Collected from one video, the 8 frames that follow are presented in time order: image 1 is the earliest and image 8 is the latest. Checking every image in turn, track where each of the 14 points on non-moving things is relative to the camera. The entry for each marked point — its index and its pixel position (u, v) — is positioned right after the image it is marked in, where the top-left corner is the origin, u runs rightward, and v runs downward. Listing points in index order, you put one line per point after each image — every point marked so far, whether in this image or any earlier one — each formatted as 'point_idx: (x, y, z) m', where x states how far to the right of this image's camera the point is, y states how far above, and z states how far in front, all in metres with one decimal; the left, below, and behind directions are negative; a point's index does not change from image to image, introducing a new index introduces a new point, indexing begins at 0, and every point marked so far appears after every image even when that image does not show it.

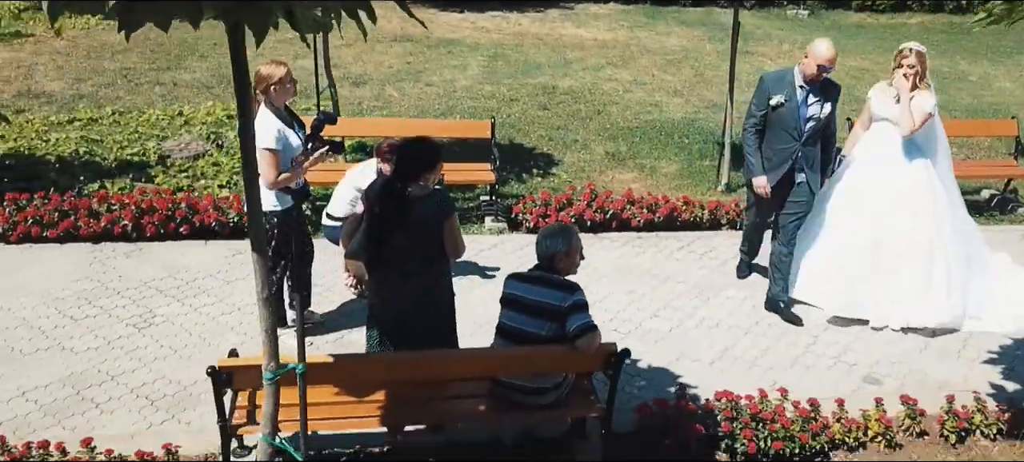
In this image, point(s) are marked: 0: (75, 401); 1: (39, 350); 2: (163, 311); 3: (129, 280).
0: (-2.4, -0.9, +4.7) m
1: (-2.9, -0.7, +5.2) m
2: (-2.4, -0.5, +5.7) m
3: (-2.8, -0.4, +6.2) m
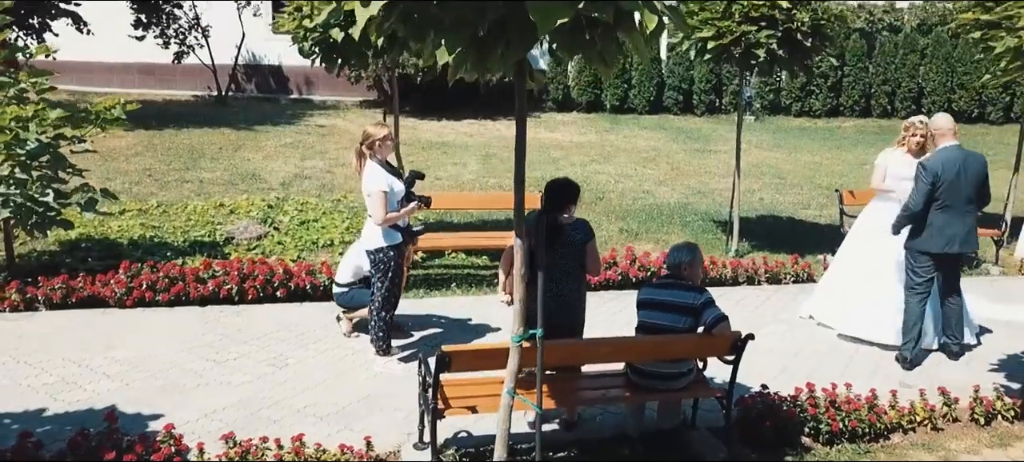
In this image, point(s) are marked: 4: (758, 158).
0: (-1.7, -1.2, +5.4) m
1: (-2.2, -1.1, +5.9) m
2: (-1.7, -1.0, +6.5) m
3: (-2.2, -0.8, +6.9) m
4: (+5.2, +1.6, +17.7) m
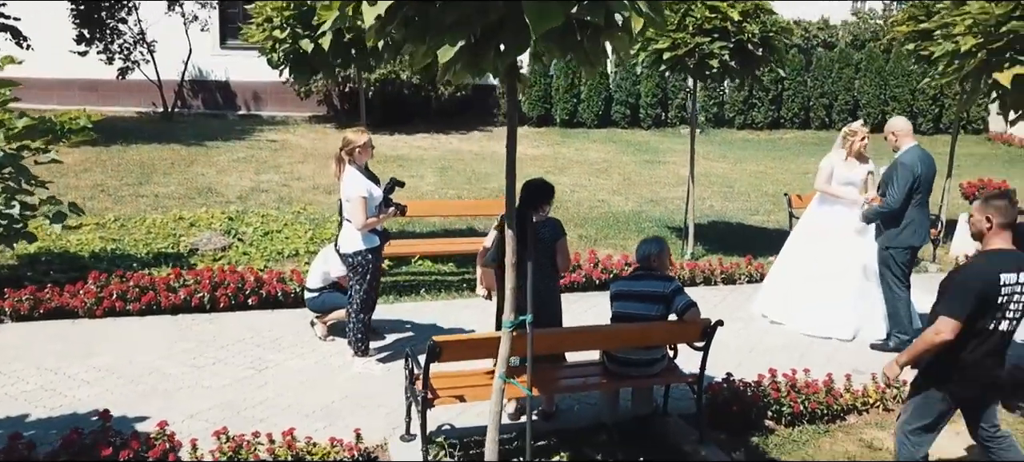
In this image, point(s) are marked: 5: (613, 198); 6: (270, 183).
0: (-1.8, -1.2, +5.5) m
1: (-2.3, -1.1, +6.0) m
2: (-1.9, -1.0, +6.6) m
3: (-2.4, -0.9, +7.0) m
4: (+4.2, +1.4, +18.3) m
5: (+1.7, +0.6, +14.2) m
6: (-4.3, +0.9, +14.8) m
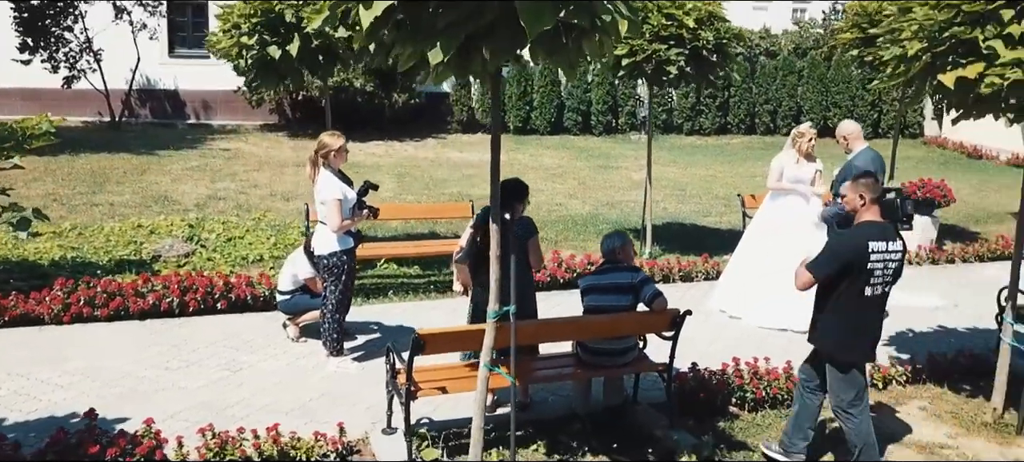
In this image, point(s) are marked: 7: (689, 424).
0: (-1.9, -1.2, +5.6) m
1: (-2.5, -1.1, +6.0) m
2: (-2.1, -1.0, +6.7) m
3: (-2.6, -0.9, +7.0) m
4: (+3.2, +1.3, +18.7) m
5: (+1.0, +0.5, +14.5) m
6: (-5.0, +0.7, +14.7) m
7: (+1.2, -1.3, +5.7) m
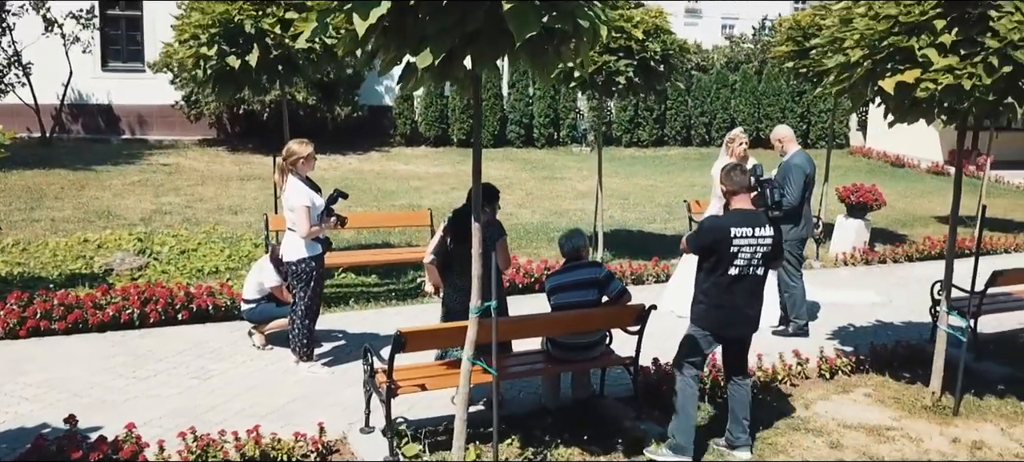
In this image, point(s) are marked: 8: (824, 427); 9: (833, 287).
0: (-2.1, -1.3, +5.6) m
1: (-2.7, -1.2, +6.0) m
2: (-2.4, -1.1, +6.7) m
3: (-2.9, -1.0, +7.0) m
4: (+2.0, +1.1, +19.1) m
5: (+0.1, +0.4, +14.7) m
6: (-5.9, +0.5, +14.6) m
7: (+1.0, -1.3, +6.0) m
8: (+2.2, -1.4, +5.9) m
9: (+3.8, -0.7, +9.8) m
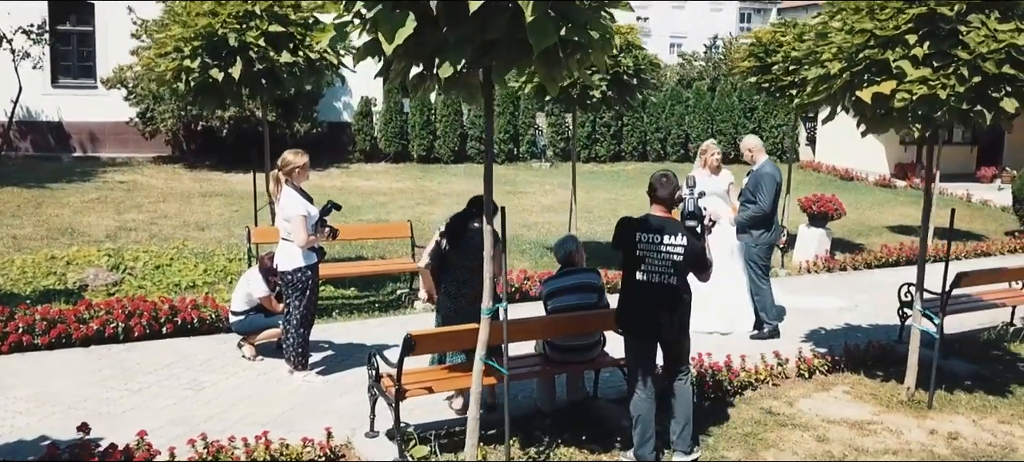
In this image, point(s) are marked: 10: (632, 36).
0: (-2.1, -1.3, +5.6) m
1: (-2.7, -1.3, +5.9) m
2: (-2.4, -1.2, +6.7) m
3: (-3.0, -1.1, +6.9) m
4: (+1.2, +0.8, +19.4) m
5: (-0.4, +0.1, +14.9) m
6: (-6.4, +0.2, +14.3) m
7: (+1.0, -1.4, +6.2) m
8: (+2.2, -1.4, +6.2) m
9: (+3.5, -0.8, +10.2) m
10: (+1.5, +2.3, +10.1) m
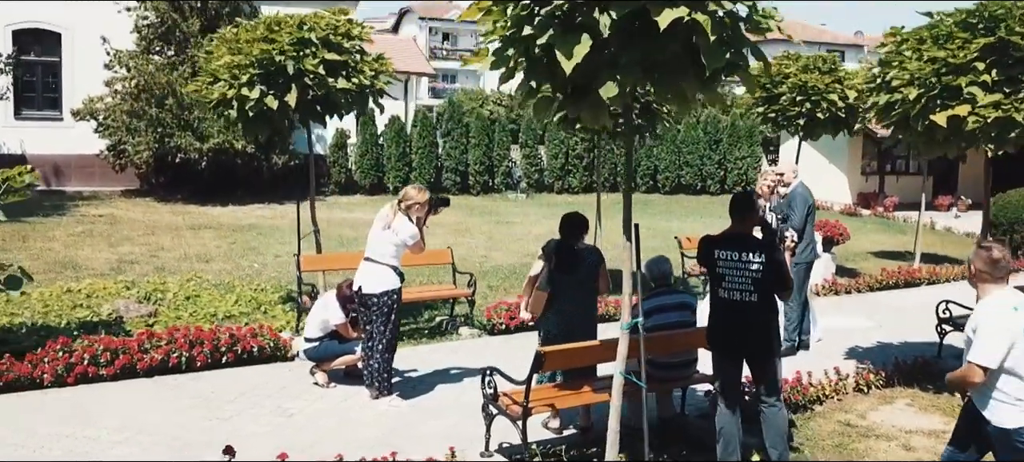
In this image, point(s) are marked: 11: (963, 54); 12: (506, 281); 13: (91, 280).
0: (-1.4, -1.5, +5.6) m
1: (-2.0, -1.5, +5.8) m
2: (-1.7, -1.4, +6.6) m
3: (-2.3, -1.3, +6.8) m
4: (+0.9, +0.1, +19.6) m
5: (-0.4, -0.4, +15.0) m
6: (-6.3, -0.4, +14.0) m
7: (+1.7, -1.5, +6.3) m
8: (+2.9, -1.5, +6.4) m
9: (+3.9, -1.0, +10.5) m
10: (+1.8, +2.0, +10.4) m
11: (+3.3, +1.3, +6.1) m
12: (0.0, -0.7, +12.1) m
13: (-5.7, -0.7, +11.4) m
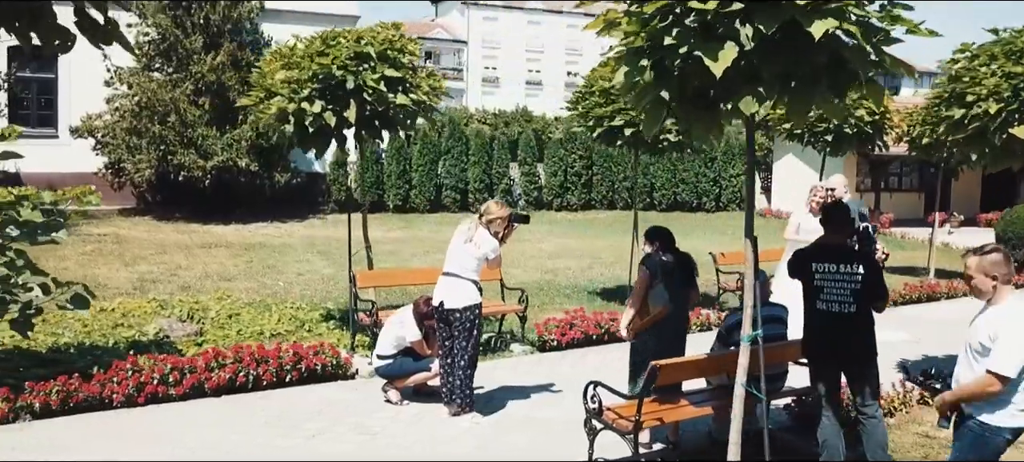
0: (-0.7, -1.6, +5.5) m
1: (-1.4, -1.6, +5.7) m
2: (-1.1, -1.5, +6.5) m
3: (-1.7, -1.4, +6.7) m
4: (+1.2, -0.3, +19.7) m
5: (0.0, -0.7, +15.0) m
6: (-5.9, -0.7, +13.8) m
7: (+2.3, -1.6, +6.3) m
8: (+3.5, -1.6, +6.5) m
9: (+4.4, -1.2, +10.6) m
10: (+2.3, +1.8, +10.5) m
11: (+3.9, +1.2, +6.2) m
12: (+0.4, -1.0, +12.1) m
13: (-5.2, -0.9, +11.2) m
